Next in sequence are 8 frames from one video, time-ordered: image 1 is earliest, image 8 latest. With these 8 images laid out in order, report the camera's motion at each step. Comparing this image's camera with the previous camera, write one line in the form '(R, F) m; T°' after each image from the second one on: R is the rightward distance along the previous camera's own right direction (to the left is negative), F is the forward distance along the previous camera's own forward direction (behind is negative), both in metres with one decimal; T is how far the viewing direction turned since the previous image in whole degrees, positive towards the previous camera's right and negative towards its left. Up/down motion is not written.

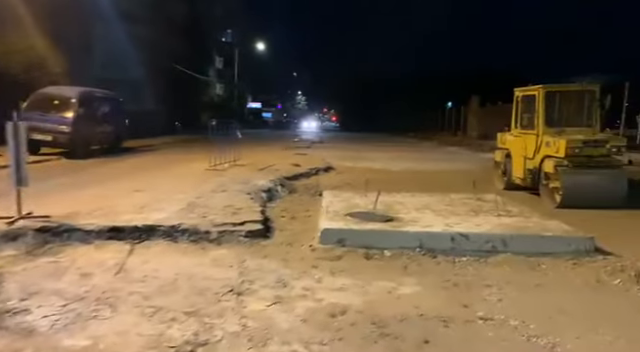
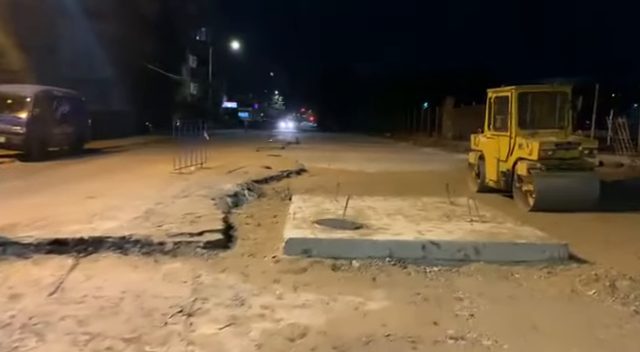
(+0.2, +0.4) m; +3°
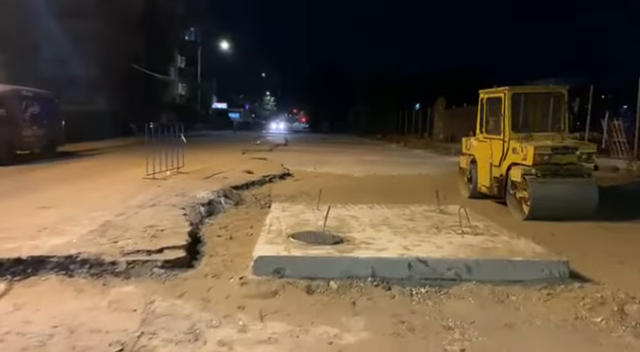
(+0.2, +0.7) m; +1°
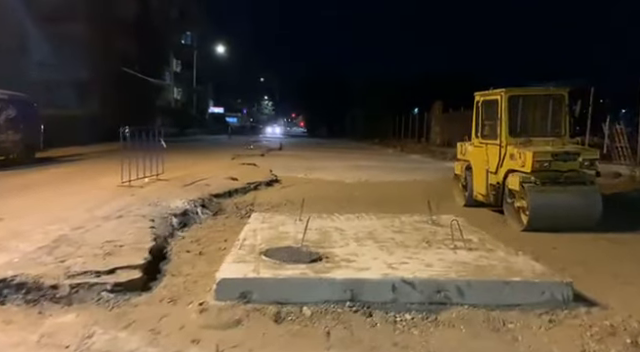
(+0.3, +0.7) m; 0°
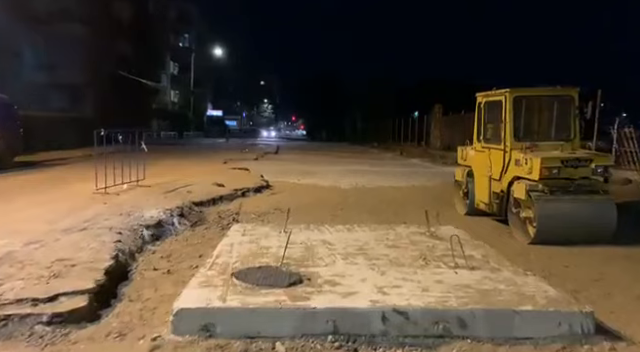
(+0.2, +0.8) m; 0°
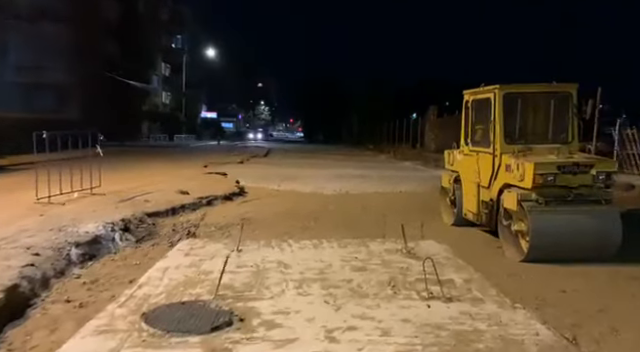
(+0.6, +1.1) m; 0°
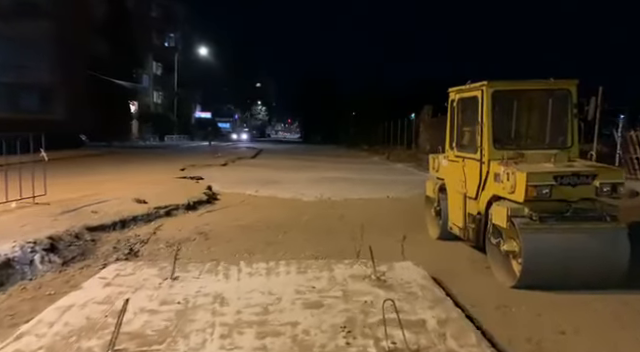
(+0.6, +1.2) m; 0°
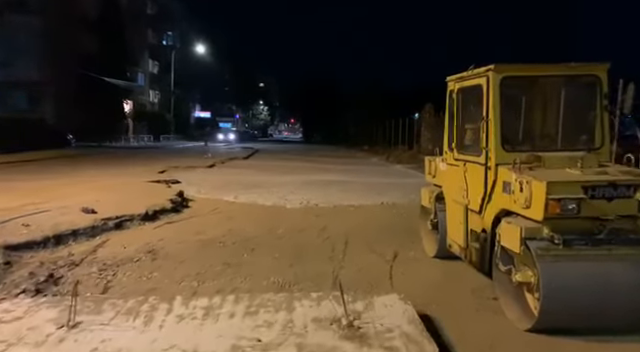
(+0.5, +1.6) m; 0°
